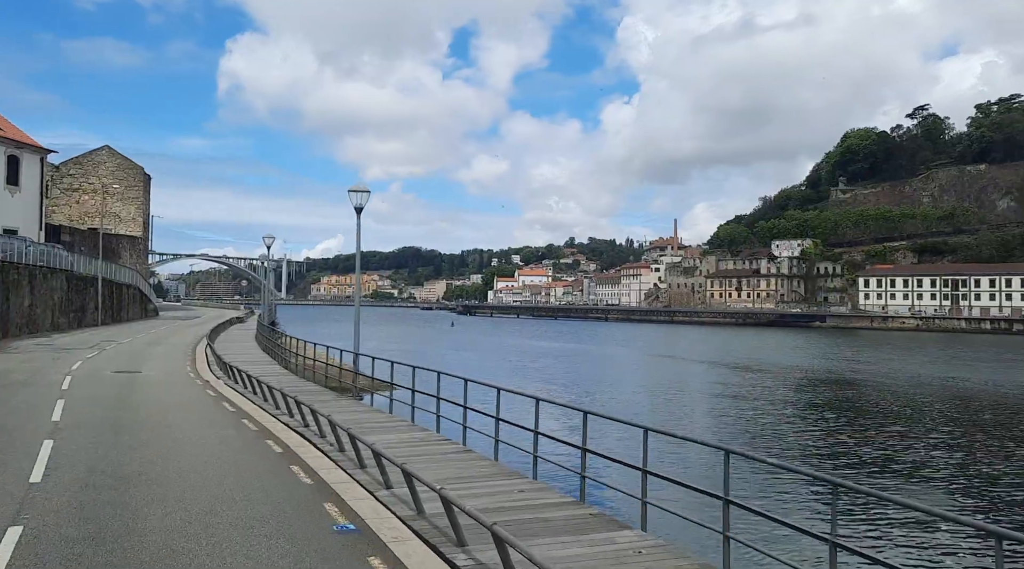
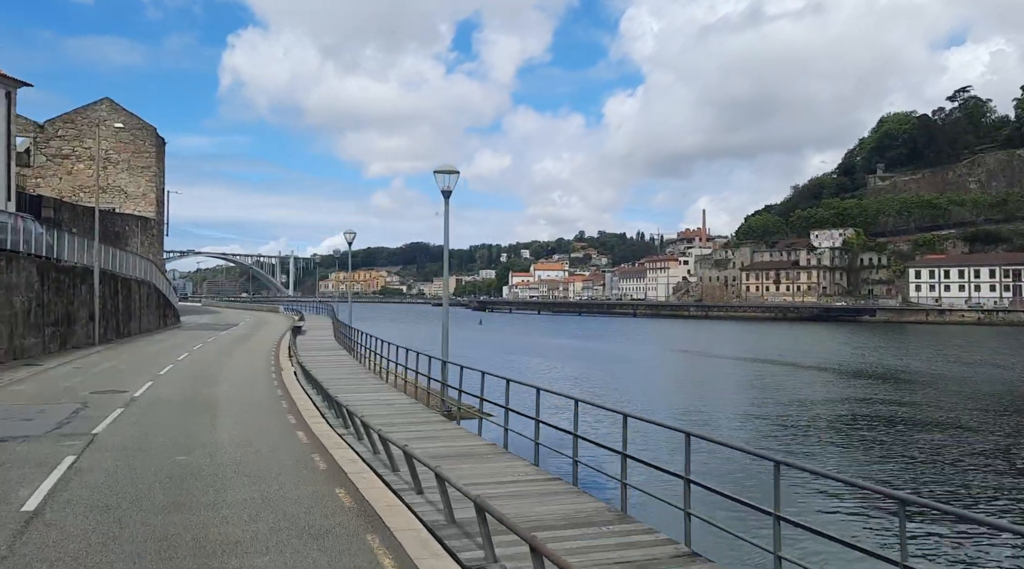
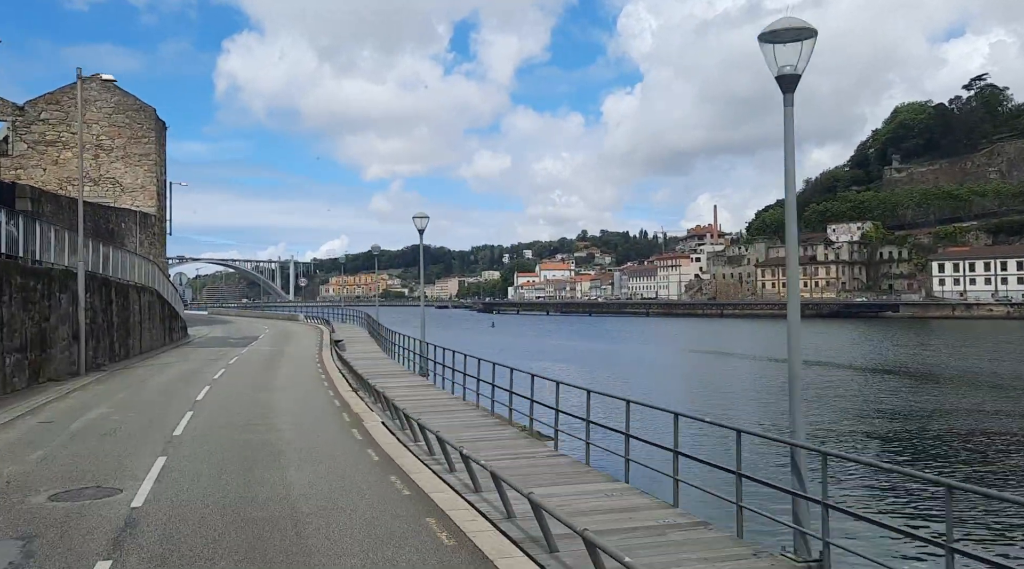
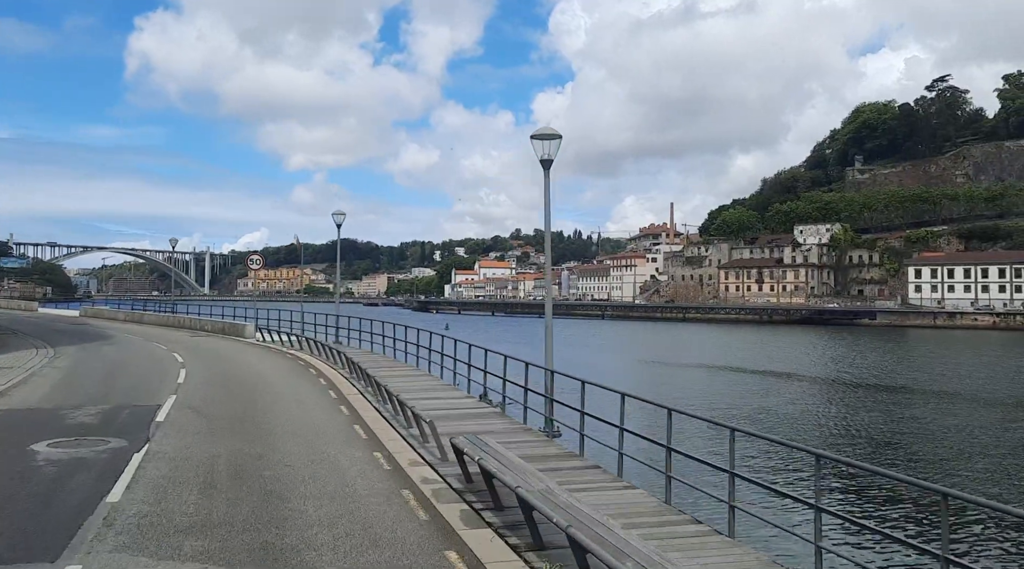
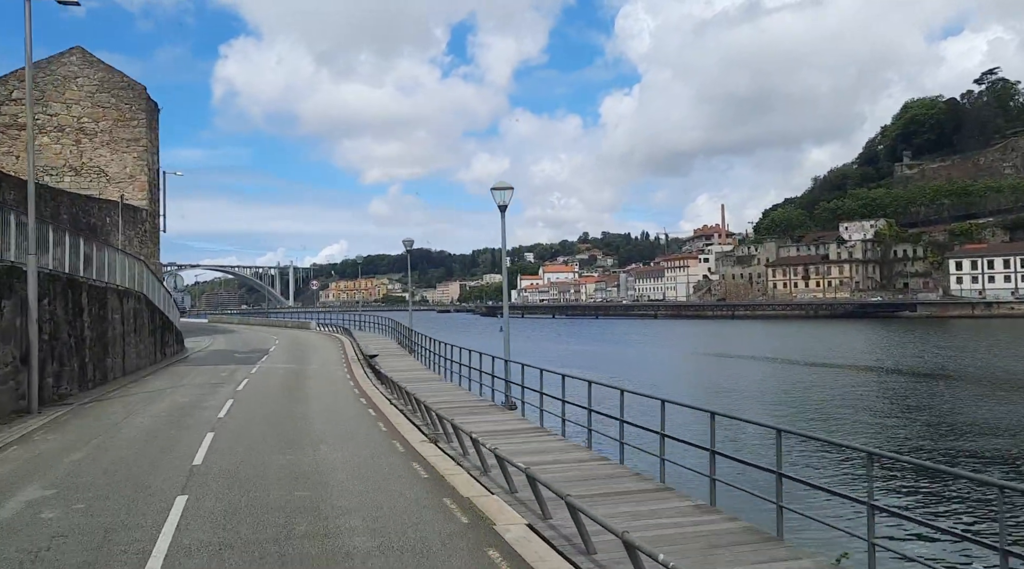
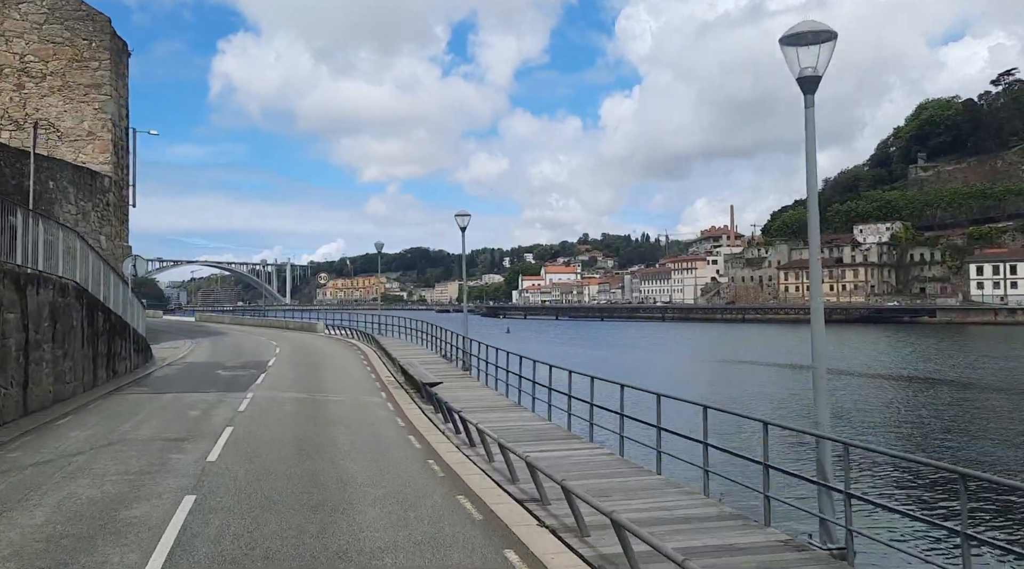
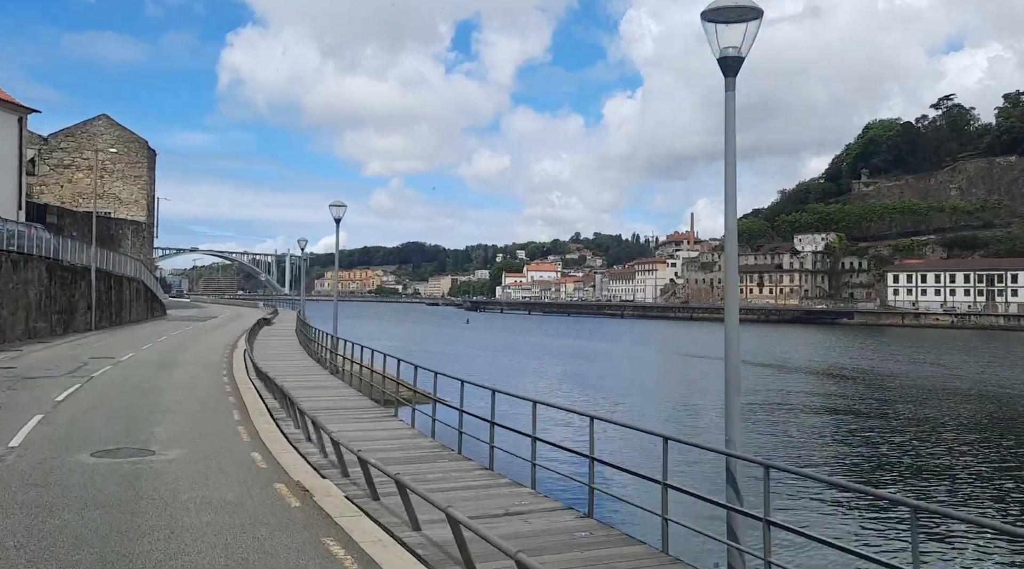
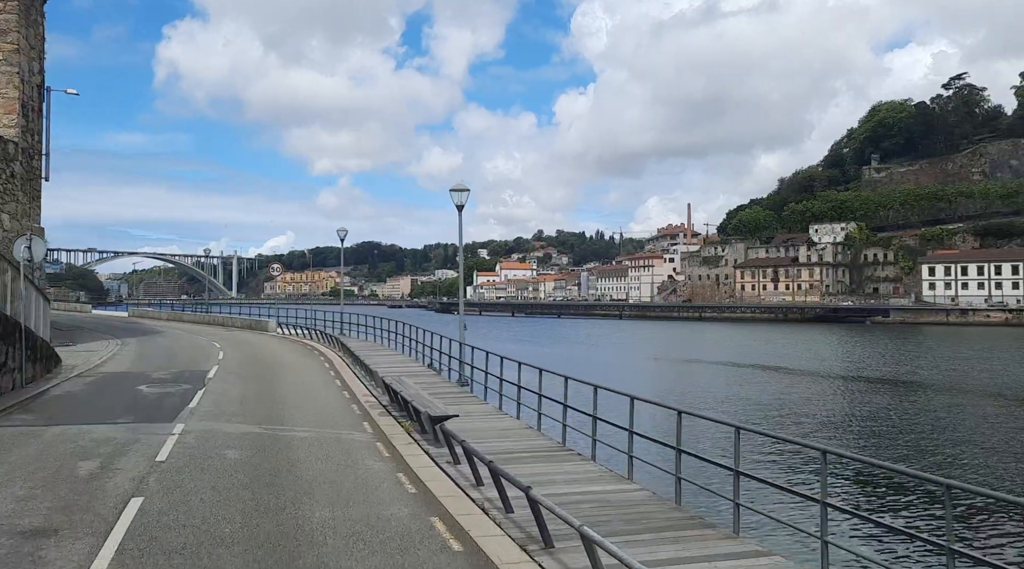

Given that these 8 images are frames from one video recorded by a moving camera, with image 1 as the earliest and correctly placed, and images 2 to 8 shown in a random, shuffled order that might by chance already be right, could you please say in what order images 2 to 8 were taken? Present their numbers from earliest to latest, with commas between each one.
7, 2, 3, 5, 6, 8, 4
